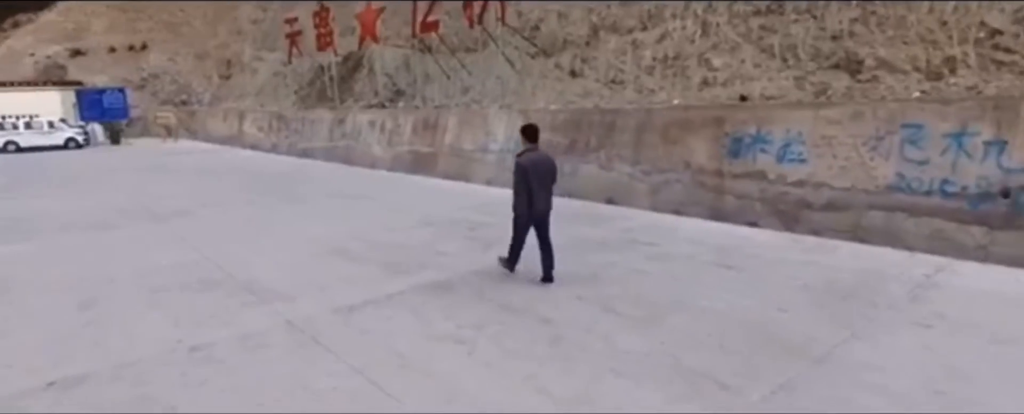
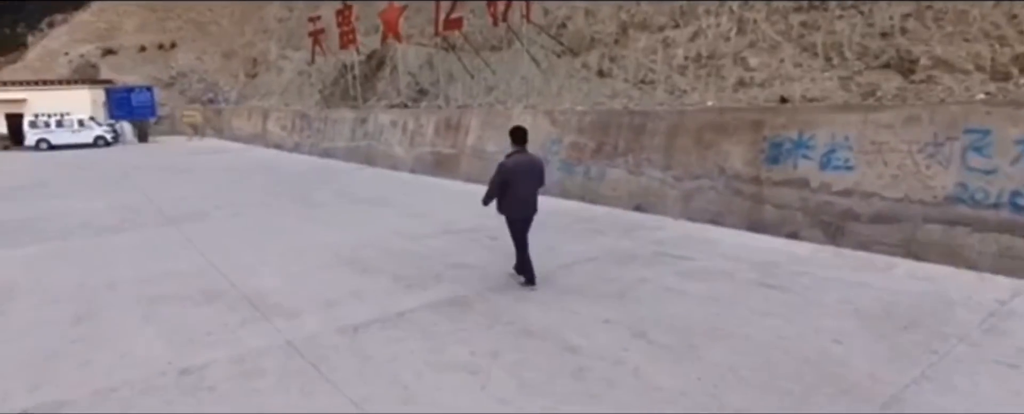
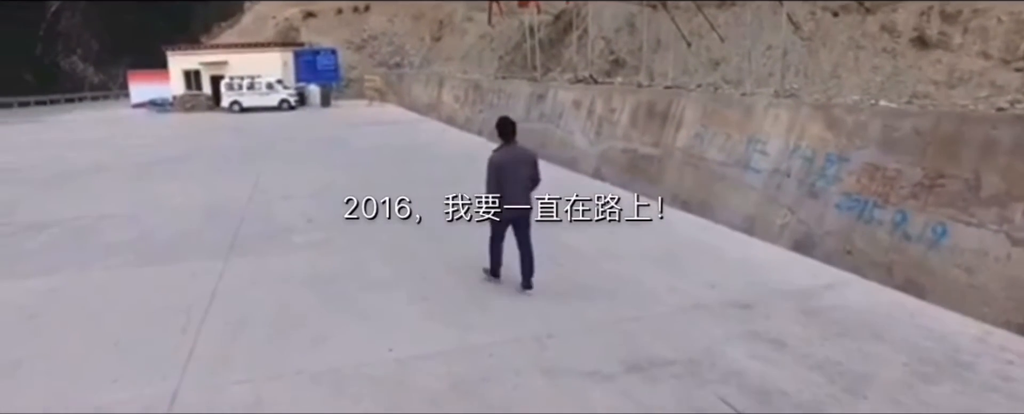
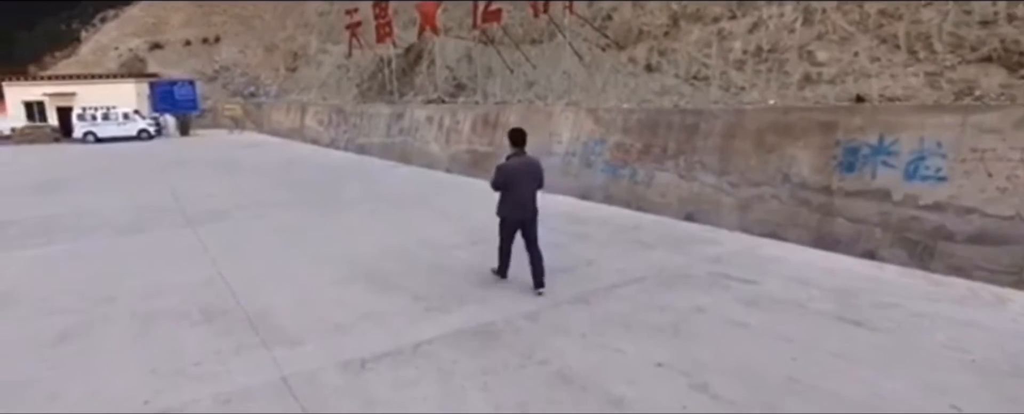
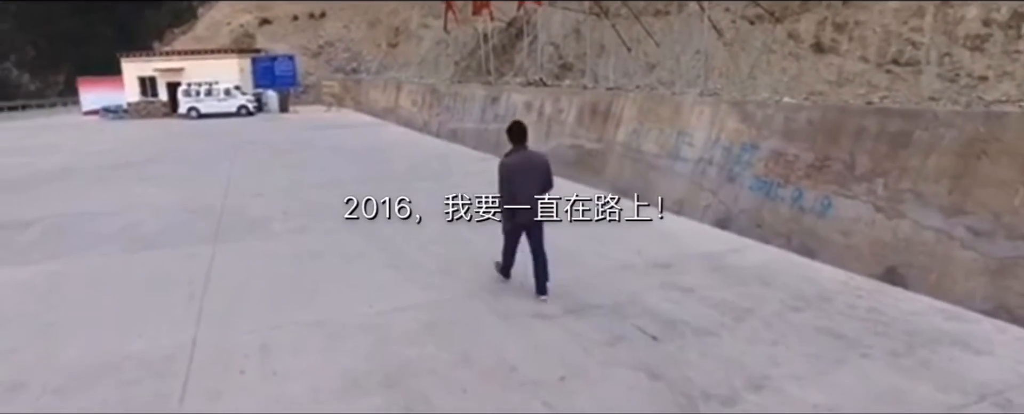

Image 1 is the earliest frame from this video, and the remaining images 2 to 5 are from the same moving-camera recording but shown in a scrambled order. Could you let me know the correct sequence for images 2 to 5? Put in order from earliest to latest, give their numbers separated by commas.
2, 4, 5, 3
